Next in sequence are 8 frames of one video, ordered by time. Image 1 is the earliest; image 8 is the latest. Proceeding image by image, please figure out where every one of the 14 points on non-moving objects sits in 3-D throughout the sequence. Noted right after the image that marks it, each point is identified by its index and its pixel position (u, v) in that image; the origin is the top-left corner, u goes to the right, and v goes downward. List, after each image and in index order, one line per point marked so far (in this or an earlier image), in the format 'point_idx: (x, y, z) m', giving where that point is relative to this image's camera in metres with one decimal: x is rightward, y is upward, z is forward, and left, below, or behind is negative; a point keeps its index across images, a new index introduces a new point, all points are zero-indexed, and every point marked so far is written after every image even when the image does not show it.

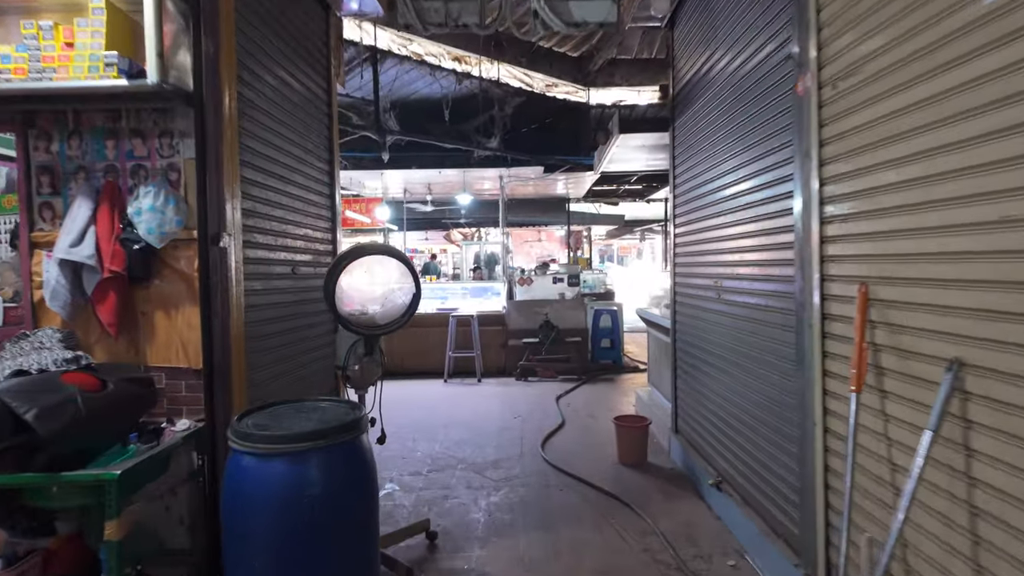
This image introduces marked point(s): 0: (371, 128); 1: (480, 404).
0: (-1.4, +1.6, +6.1) m
1: (-0.3, -1.1, +6.0) m
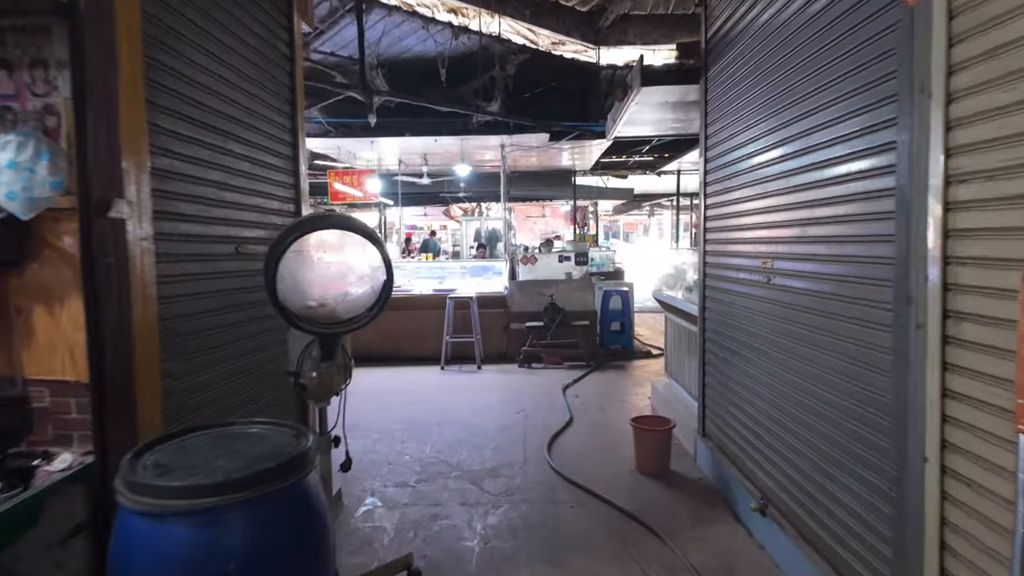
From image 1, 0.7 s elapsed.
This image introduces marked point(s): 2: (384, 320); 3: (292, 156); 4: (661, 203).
0: (-1.4, +1.8, +5.4) m
1: (-0.3, -1.0, +5.4) m
2: (-1.5, -0.4, +7.0) m
3: (-1.1, +0.7, +3.0) m
4: (+3.7, +2.1, +15.0) m
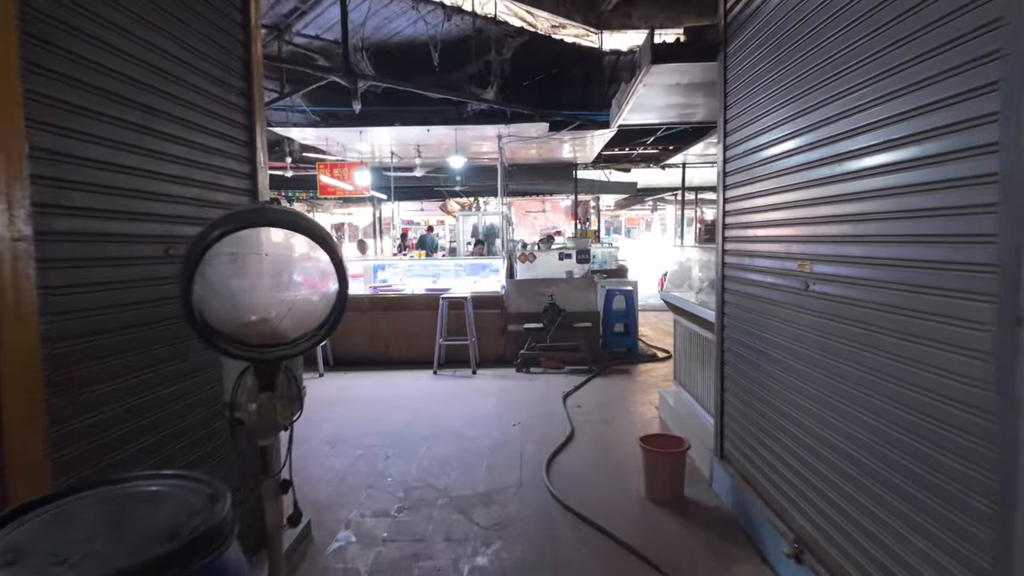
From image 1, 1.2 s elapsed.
0: (-1.4, +1.8, +5.0) m
1: (-0.3, -1.0, +5.0) m
2: (-1.5, -0.4, +6.6) m
3: (-1.1, +0.6, +2.6) m
4: (+3.7, +2.2, +14.6) m
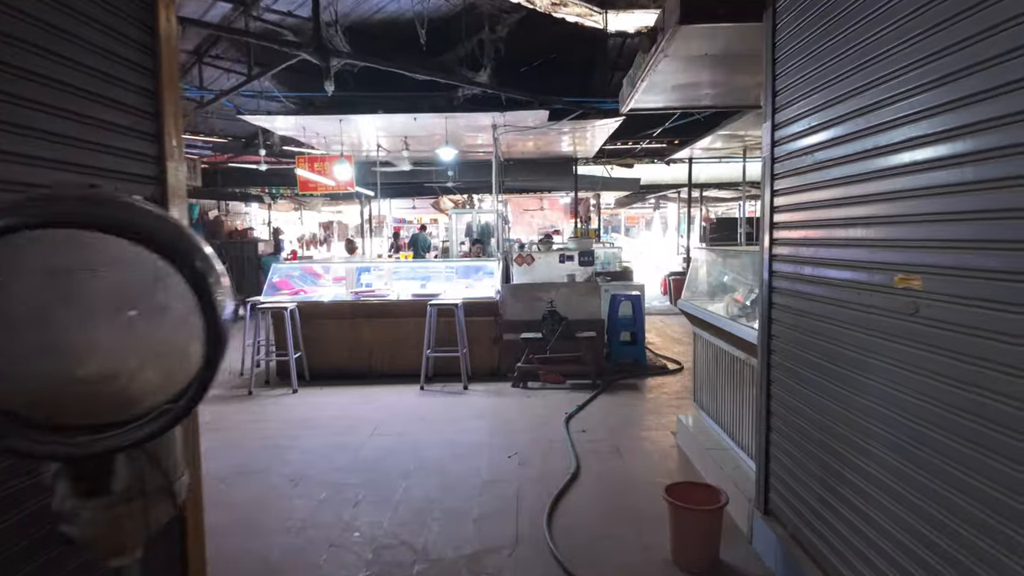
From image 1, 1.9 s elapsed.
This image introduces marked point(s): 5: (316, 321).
0: (-1.5, +1.7, +4.4) m
1: (-0.4, -1.0, +4.4) m
2: (-1.6, -0.4, +6.0) m
3: (-1.2, +0.6, +2.0) m
4: (+3.6, +2.2, +14.0) m
5: (-2.0, -0.3, +6.0) m
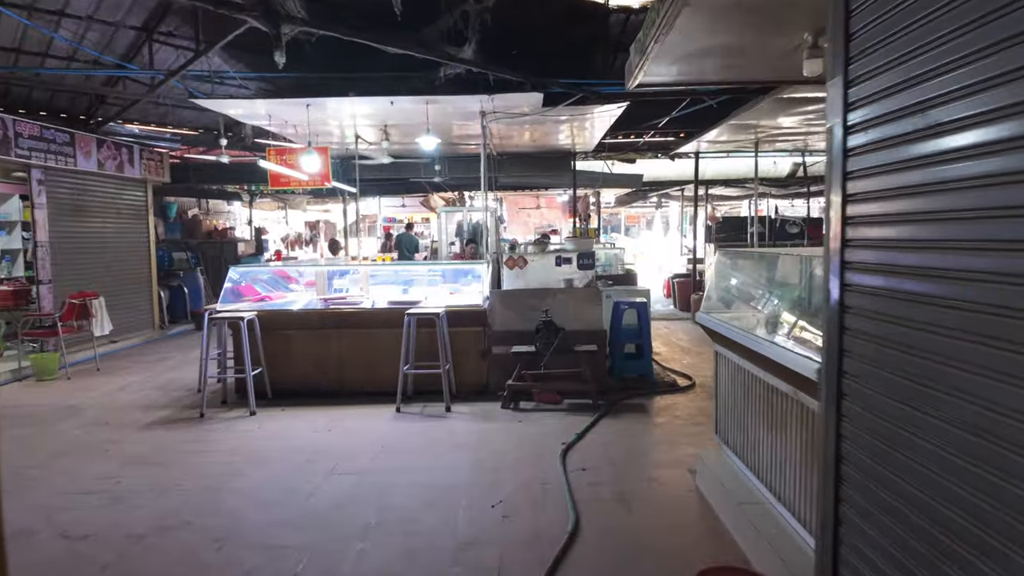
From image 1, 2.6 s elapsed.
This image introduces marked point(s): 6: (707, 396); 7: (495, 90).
0: (-1.6, +1.7, +3.7) m
1: (-0.5, -1.1, +3.7) m
2: (-1.7, -0.5, +5.3) m
3: (-1.2, +0.5, +1.3) m
4: (+3.5, +2.1, +13.3) m
5: (-2.0, -0.4, +5.3) m
6: (+1.7, -0.9, +5.2) m
7: (-0.1, +1.7, +5.3) m
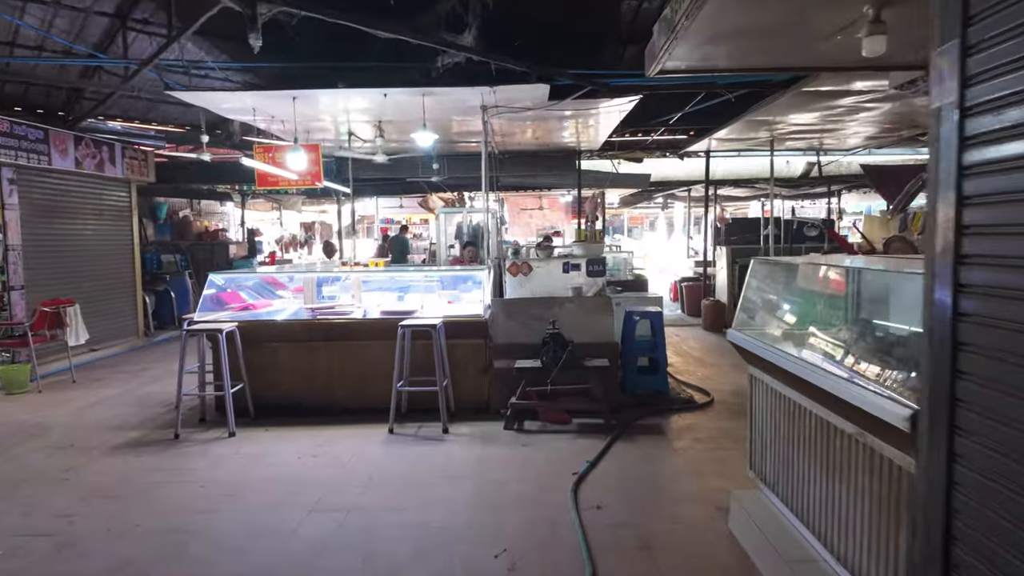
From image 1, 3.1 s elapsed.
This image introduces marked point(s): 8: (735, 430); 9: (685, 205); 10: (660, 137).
0: (-1.5, +1.6, +3.3) m
1: (-0.4, -1.2, +3.3) m
2: (-1.6, -0.5, +4.9) m
3: (-1.2, +0.5, +0.9) m
4: (+3.5, +2.0, +12.9) m
5: (-2.0, -0.5, +4.9) m
6: (+1.7, -1.0, +4.7) m
7: (-0.1, +1.7, +4.9) m
8: (+1.6, -1.0, +4.4) m
9: (+4.4, +2.1, +15.5) m
10: (+2.1, +2.2, +8.6) m
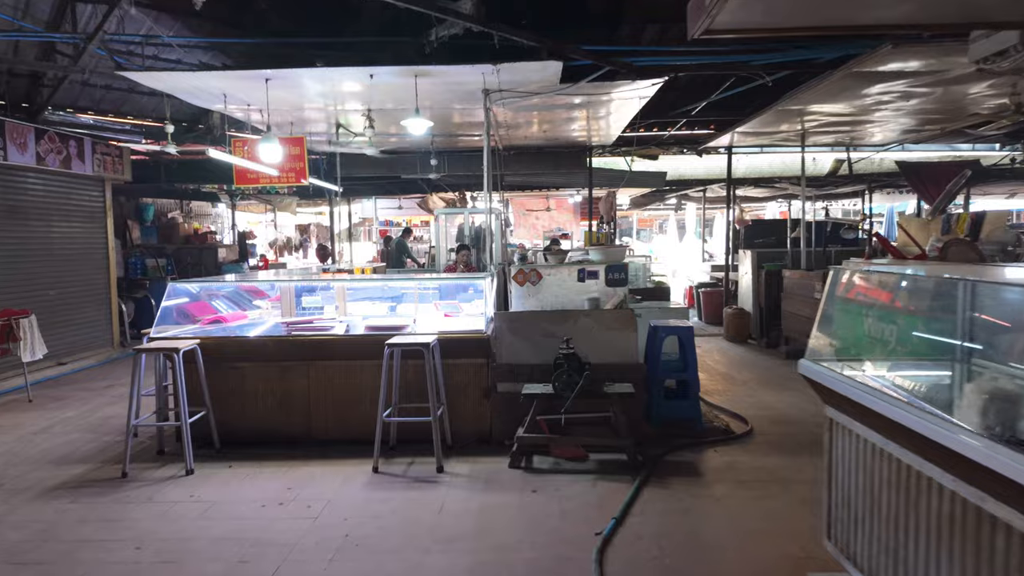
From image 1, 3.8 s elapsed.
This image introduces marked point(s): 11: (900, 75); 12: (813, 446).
0: (-1.5, +1.5, +2.6) m
1: (-0.4, -1.2, +2.6) m
2: (-1.6, -0.6, +4.2) m
3: (-1.2, +0.4, +0.2) m
4: (+3.6, +1.9, +12.2) m
5: (-2.0, -0.5, +4.2) m
6: (+1.7, -1.1, +4.0) m
7: (-0.1, +1.6, +4.2) m
8: (+1.7, -1.1, +3.7) m
9: (+4.6, +2.0, +14.8) m
10: (+2.2, +2.1, +7.9) m
11: (+3.2, +1.7, +4.9) m
12: (+2.1, -1.1, +4.1) m
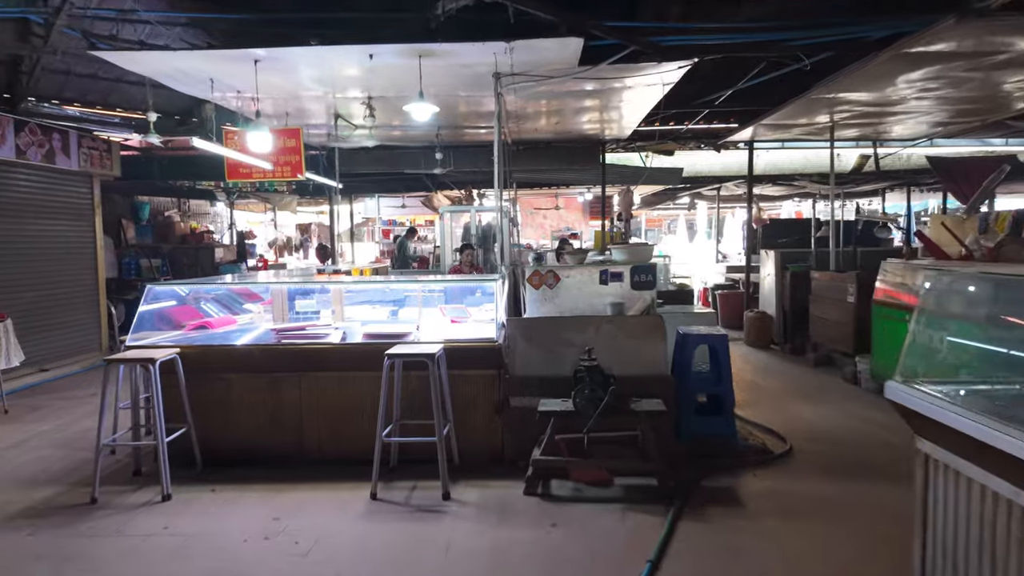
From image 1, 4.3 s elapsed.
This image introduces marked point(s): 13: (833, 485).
0: (-1.4, +1.5, +2.2) m
1: (-0.3, -1.2, +2.2) m
2: (-1.5, -0.6, +3.8) m
3: (-1.1, +0.4, -0.2) m
4: (+3.8, +1.9, +11.7) m
5: (-1.9, -0.6, +3.8) m
6: (+1.8, -1.1, +3.6) m
7: (0.0, +1.6, +3.8) m
8: (+1.8, -1.1, +3.3) m
9: (+4.7, +2.0, +14.3) m
10: (+2.3, +2.0, +7.4) m
11: (+3.3, +1.7, +4.5) m
12: (+2.2, -1.1, +3.7) m
13: (+1.8, -1.1, +3.5) m
